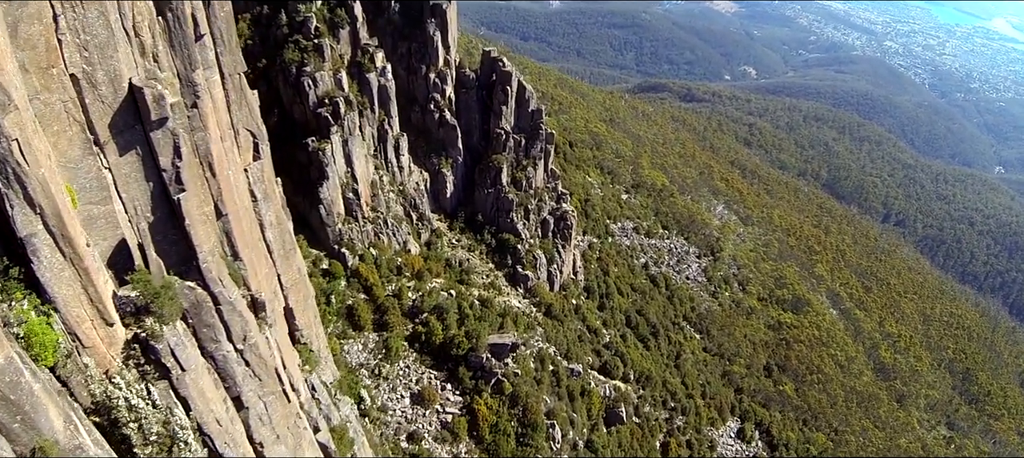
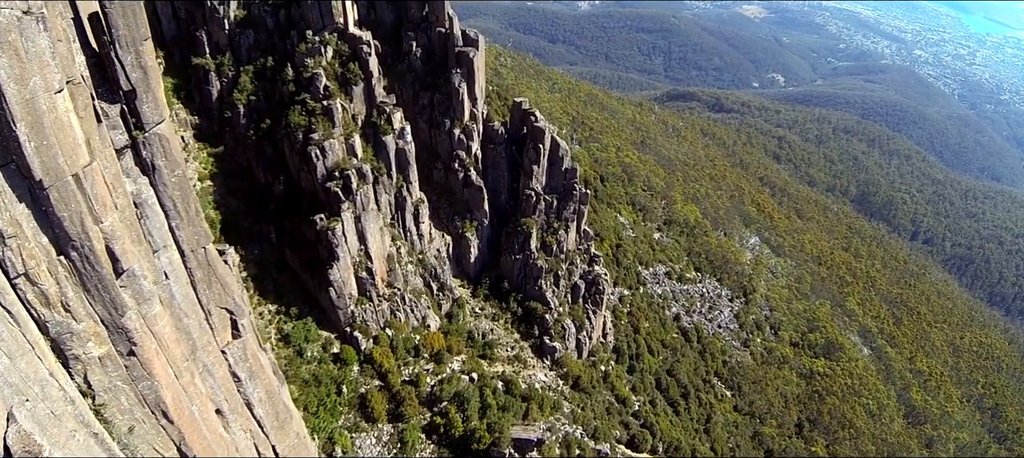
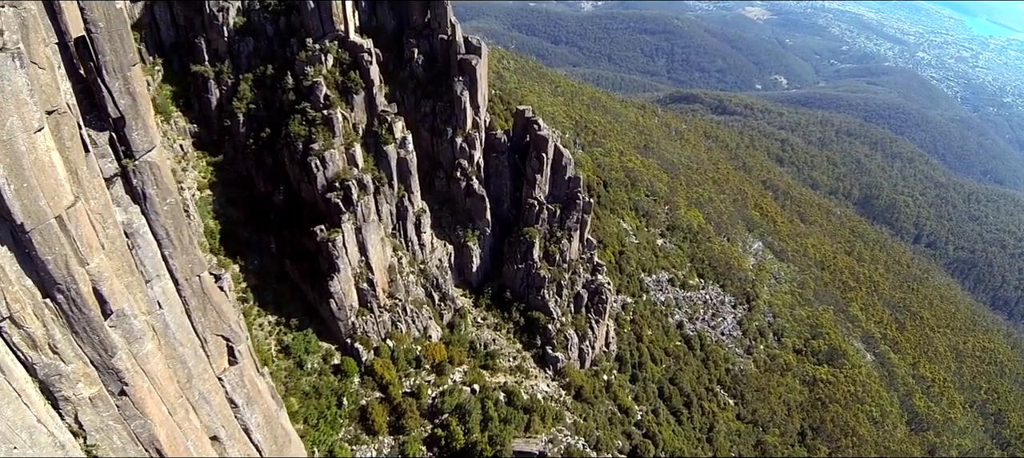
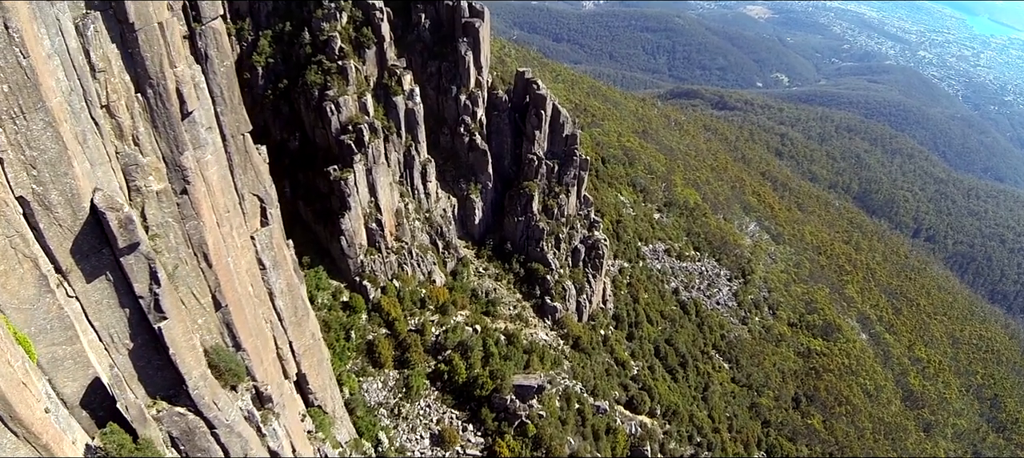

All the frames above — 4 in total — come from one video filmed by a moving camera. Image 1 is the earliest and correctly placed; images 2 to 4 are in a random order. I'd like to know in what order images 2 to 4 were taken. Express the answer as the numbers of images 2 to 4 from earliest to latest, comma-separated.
4, 2, 3
